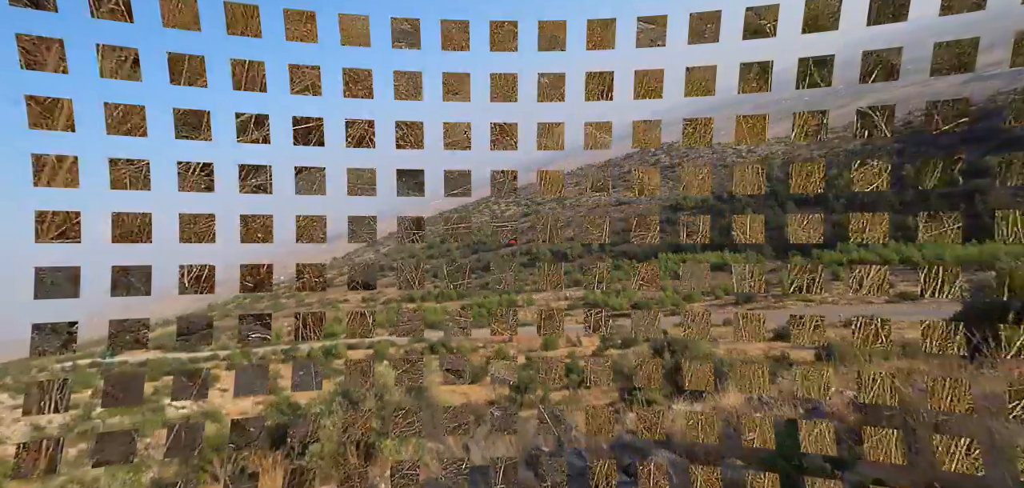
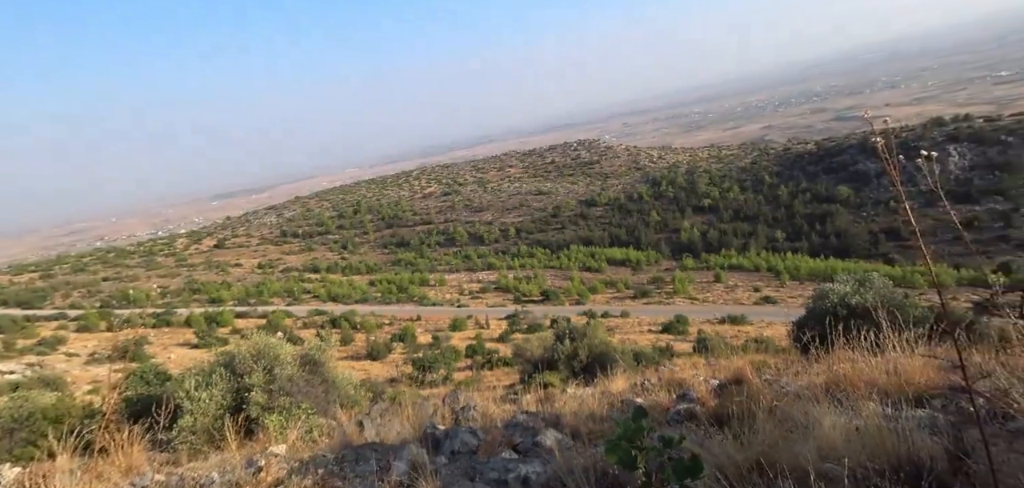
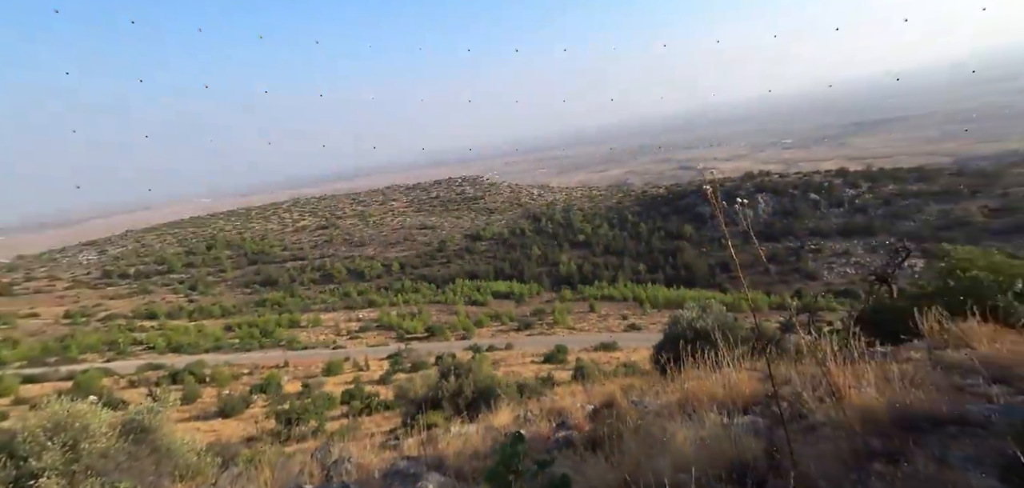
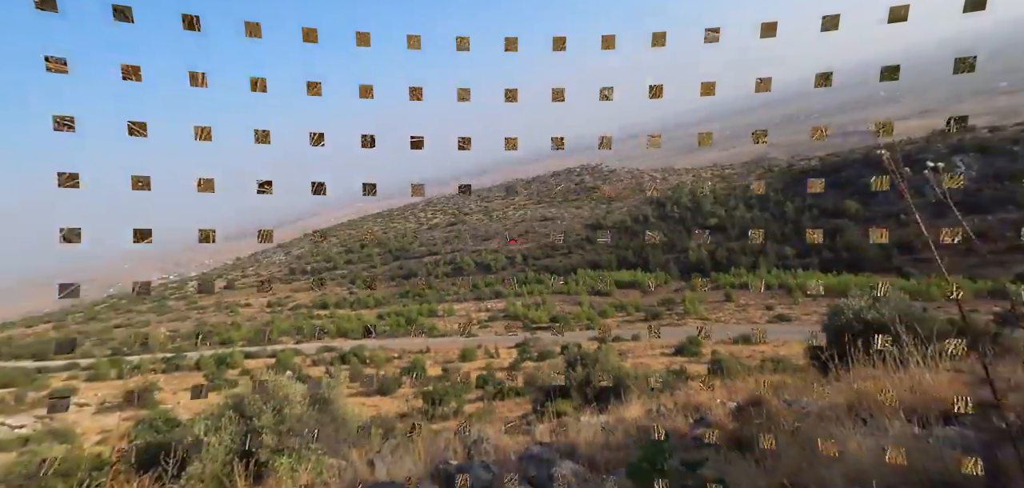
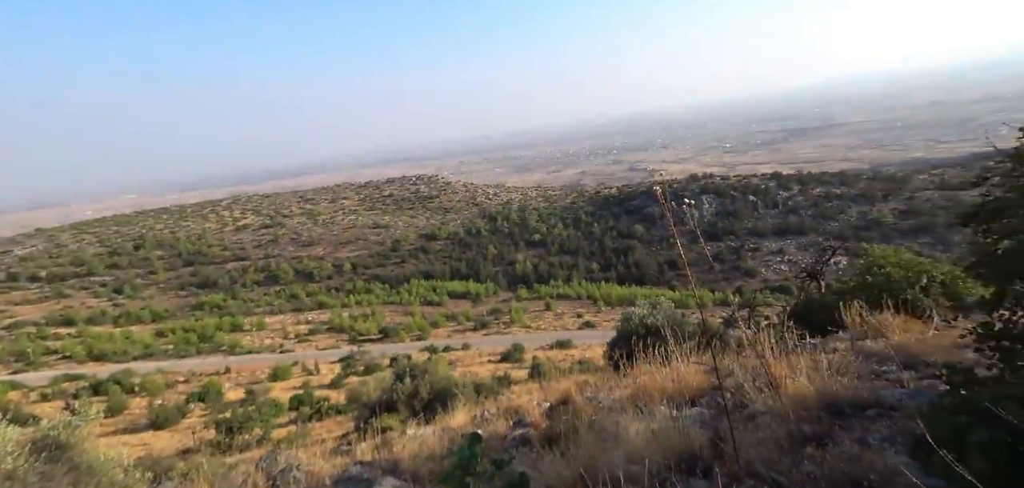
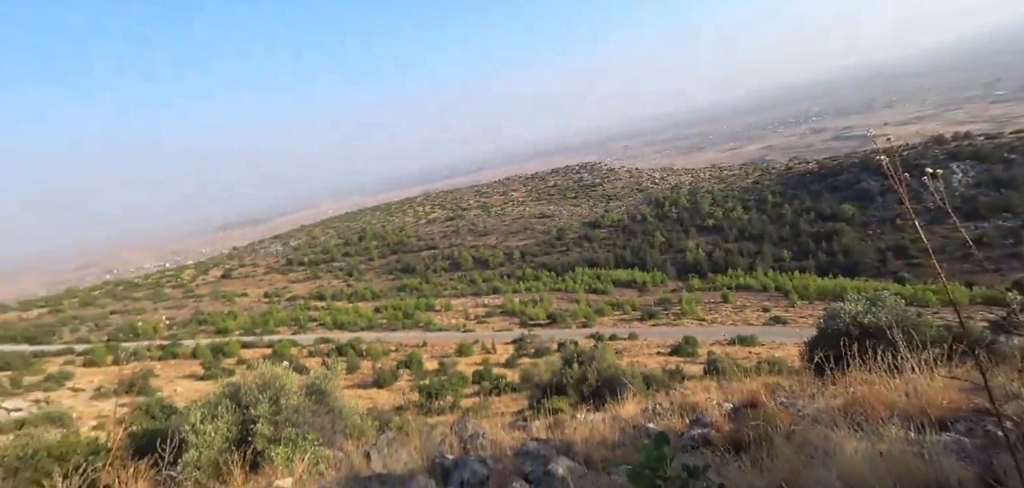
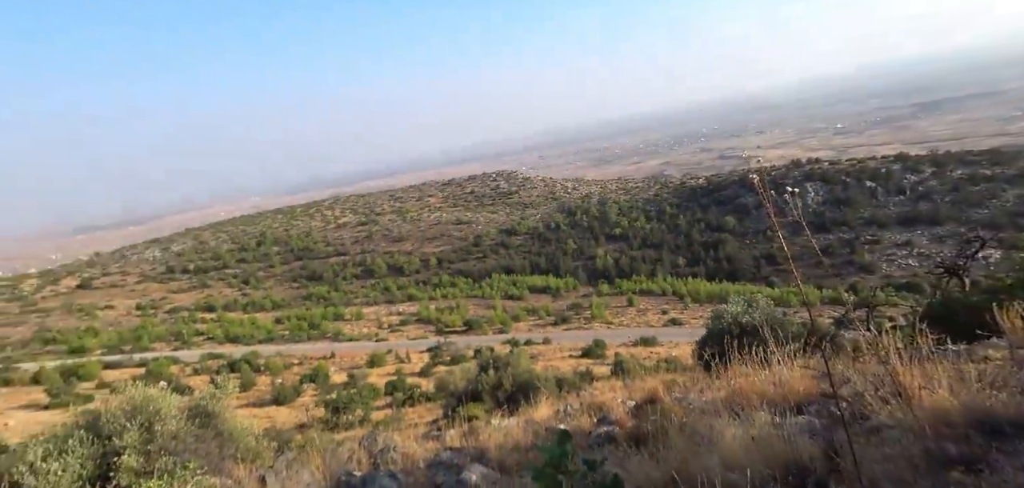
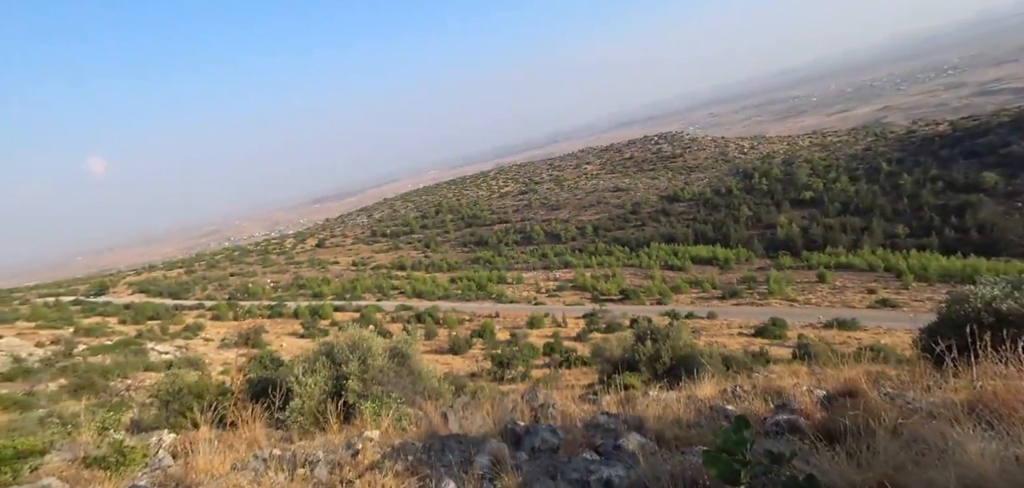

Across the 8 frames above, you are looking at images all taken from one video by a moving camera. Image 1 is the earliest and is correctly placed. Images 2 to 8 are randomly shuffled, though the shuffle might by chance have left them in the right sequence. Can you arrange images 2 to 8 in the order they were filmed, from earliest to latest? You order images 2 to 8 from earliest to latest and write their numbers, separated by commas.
4, 3, 5, 7, 6, 8, 2
